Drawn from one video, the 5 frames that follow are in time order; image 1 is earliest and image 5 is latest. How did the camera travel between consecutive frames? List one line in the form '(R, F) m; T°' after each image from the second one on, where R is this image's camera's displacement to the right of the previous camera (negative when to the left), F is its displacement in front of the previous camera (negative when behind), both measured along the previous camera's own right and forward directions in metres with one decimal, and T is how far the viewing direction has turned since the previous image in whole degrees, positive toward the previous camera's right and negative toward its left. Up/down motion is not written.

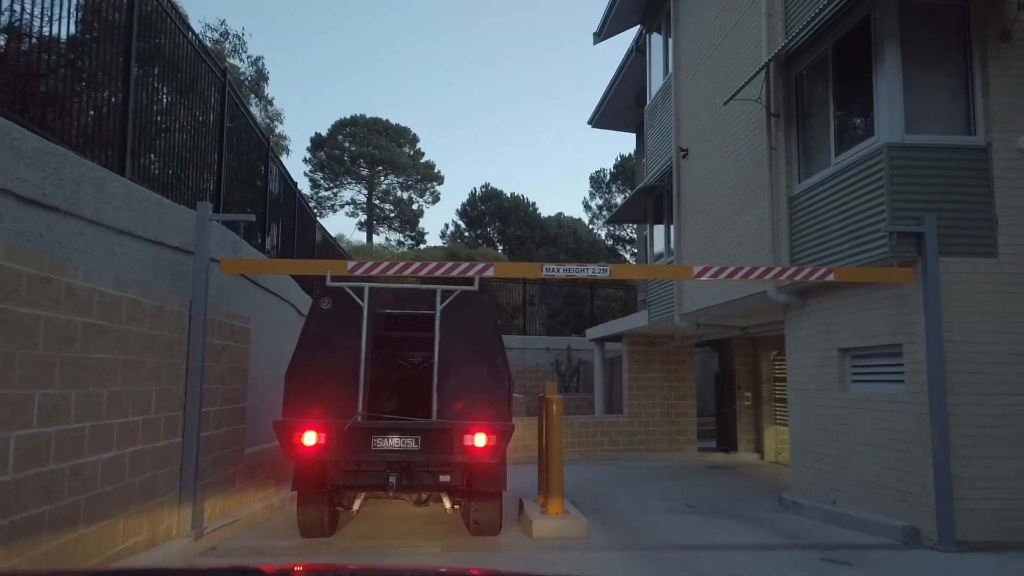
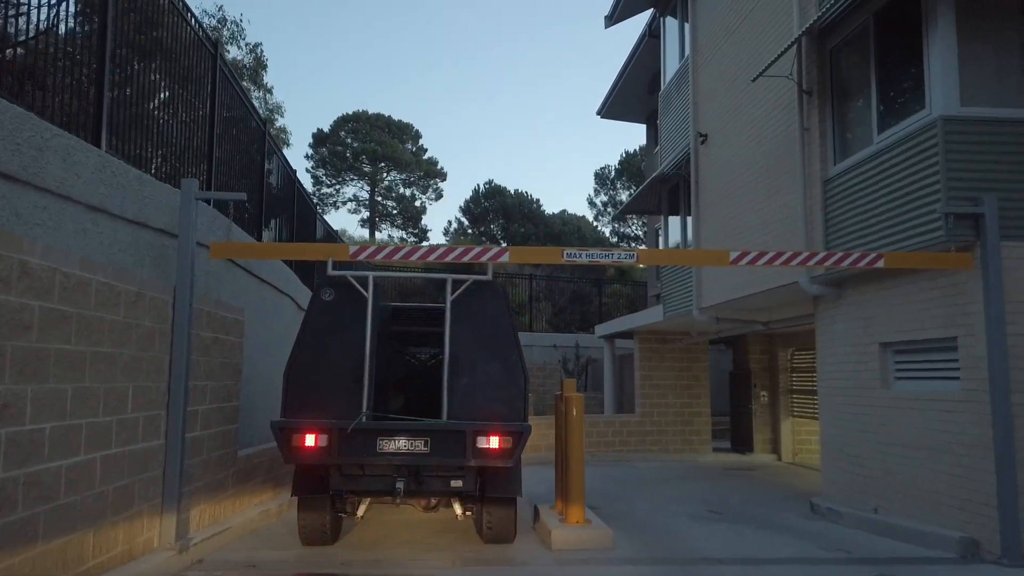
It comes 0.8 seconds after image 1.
(-0.1, +0.7) m; 0°
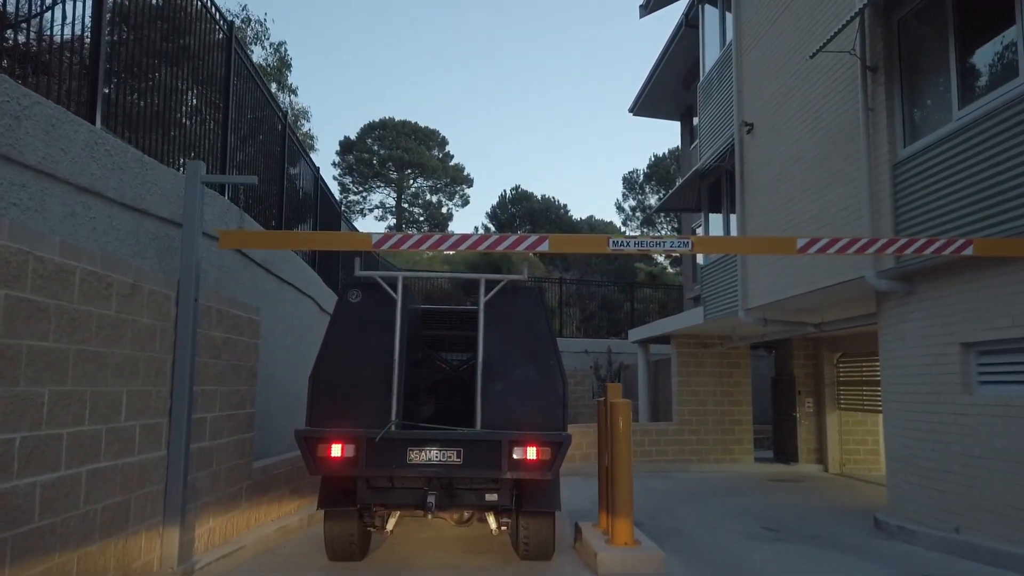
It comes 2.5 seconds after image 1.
(-0.1, +0.7) m; -2°
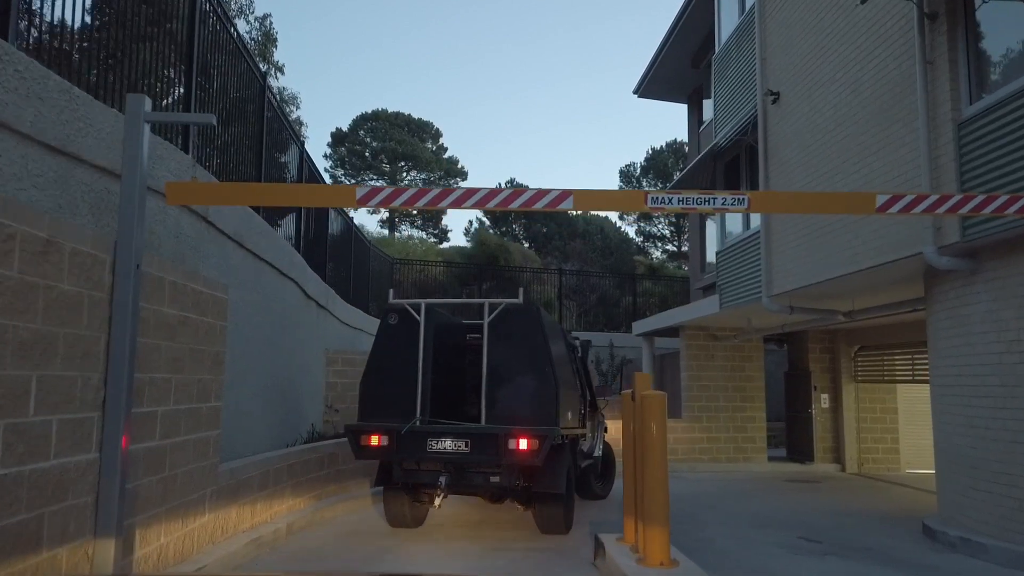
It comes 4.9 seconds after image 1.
(-0.1, +1.0) m; 0°
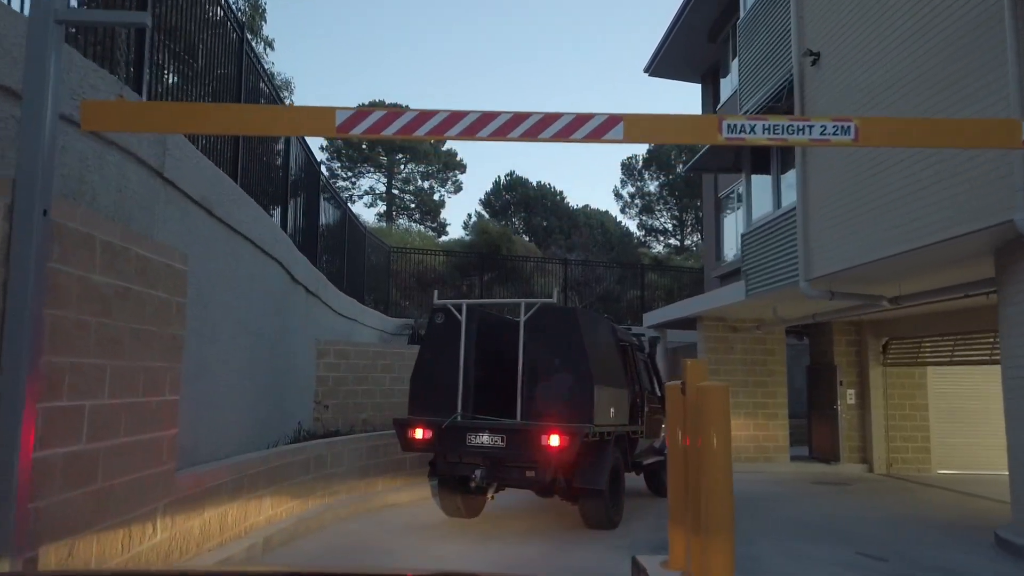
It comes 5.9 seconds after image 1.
(-0.1, +1.1) m; 0°
